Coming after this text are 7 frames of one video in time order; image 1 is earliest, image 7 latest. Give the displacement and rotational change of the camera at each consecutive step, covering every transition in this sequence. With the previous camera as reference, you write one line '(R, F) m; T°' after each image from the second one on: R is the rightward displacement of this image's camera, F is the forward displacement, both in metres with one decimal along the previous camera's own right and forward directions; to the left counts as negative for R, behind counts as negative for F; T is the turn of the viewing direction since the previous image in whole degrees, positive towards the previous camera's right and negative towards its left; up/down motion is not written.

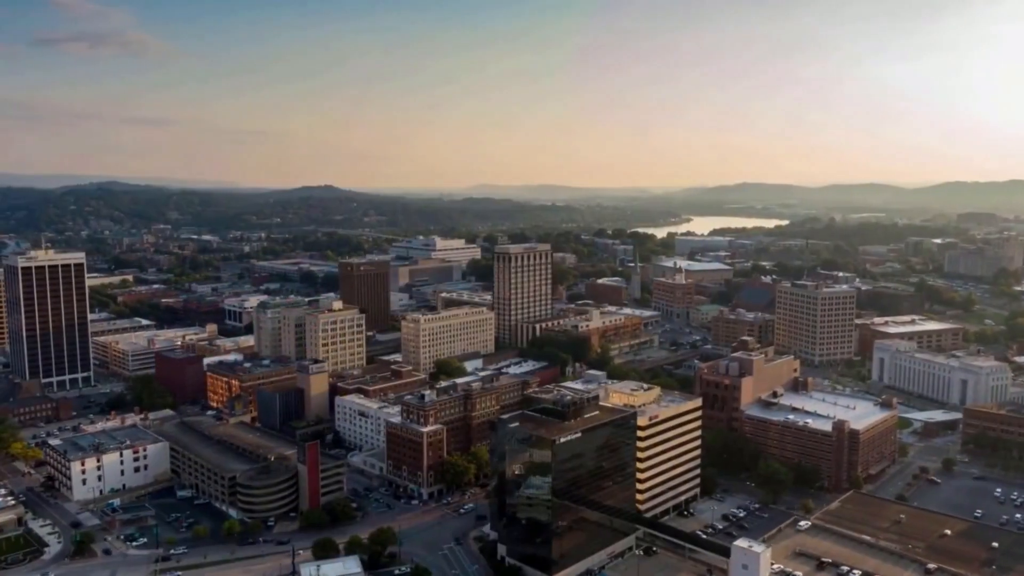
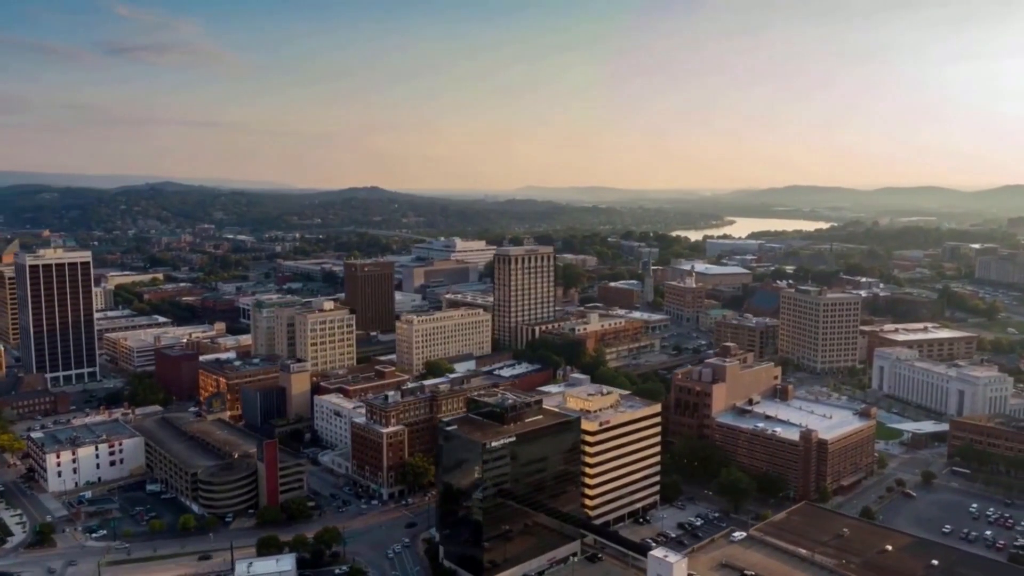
(+4.0, +0.2) m; -3°
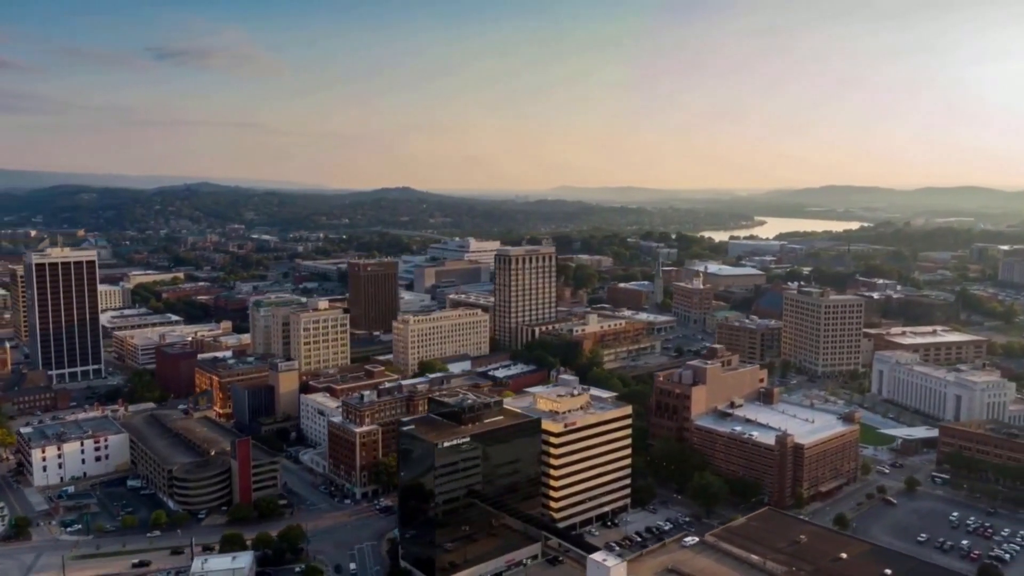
(+2.8, +0.1) m; -2°
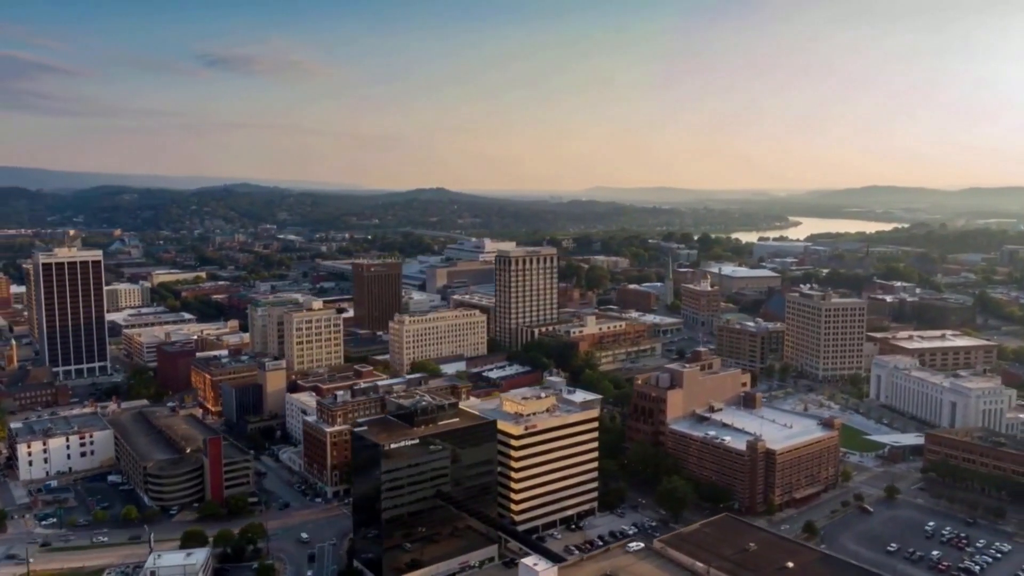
(+3.1, +0.2) m; -3°
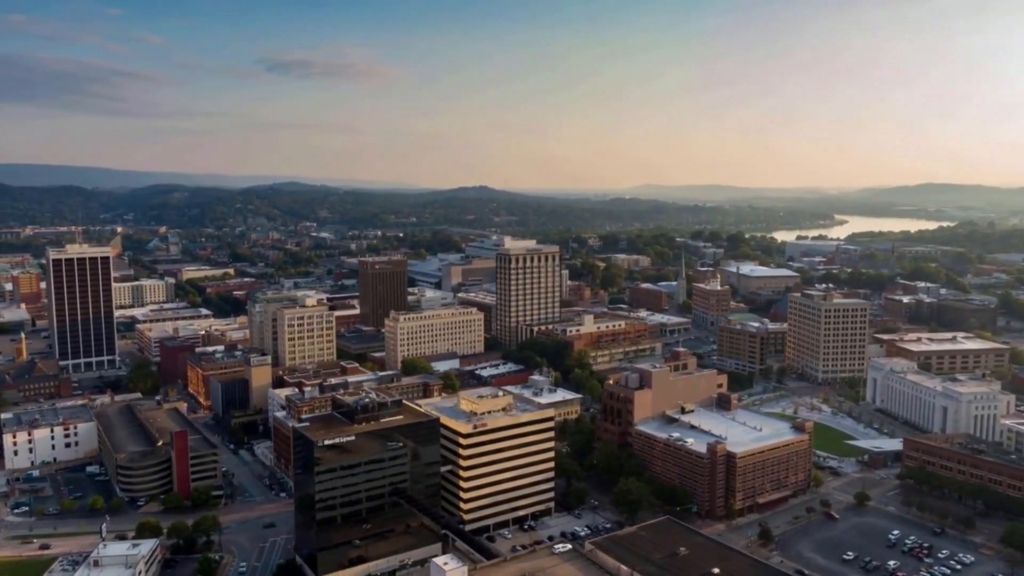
(+4.0, +0.3) m; -3°
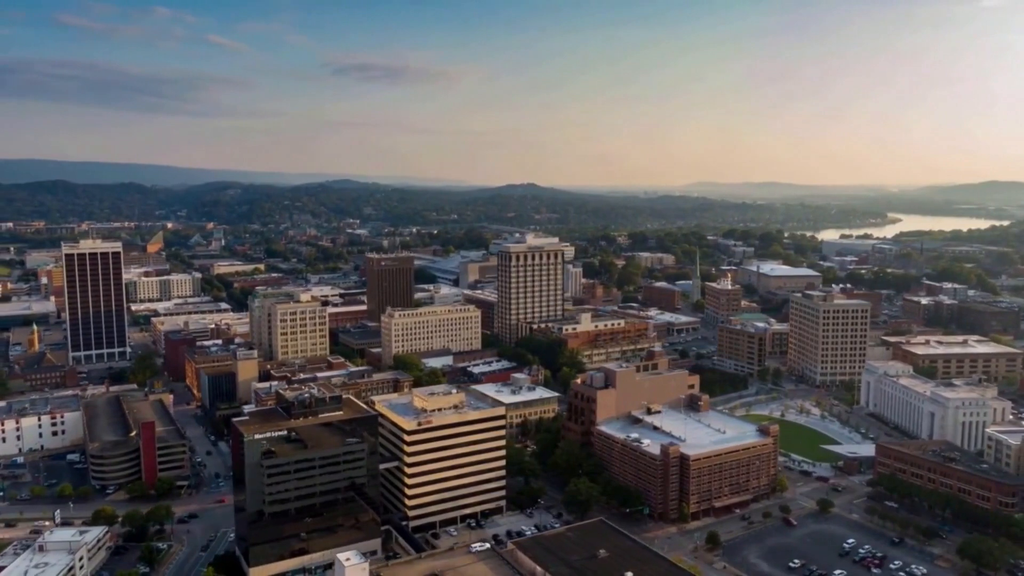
(+4.4, +0.3) m; -4°
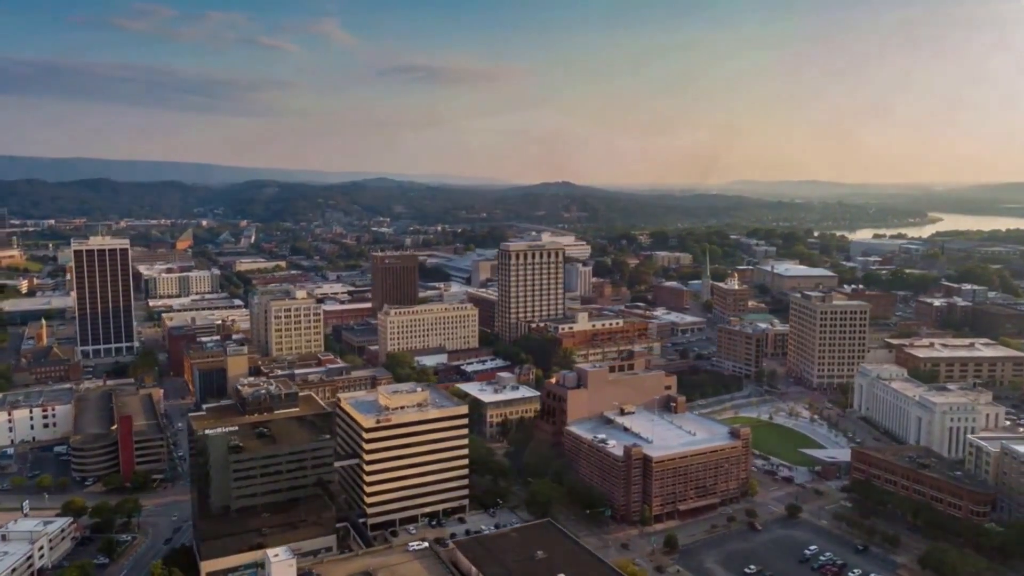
(+3.2, +0.2) m; -3°
